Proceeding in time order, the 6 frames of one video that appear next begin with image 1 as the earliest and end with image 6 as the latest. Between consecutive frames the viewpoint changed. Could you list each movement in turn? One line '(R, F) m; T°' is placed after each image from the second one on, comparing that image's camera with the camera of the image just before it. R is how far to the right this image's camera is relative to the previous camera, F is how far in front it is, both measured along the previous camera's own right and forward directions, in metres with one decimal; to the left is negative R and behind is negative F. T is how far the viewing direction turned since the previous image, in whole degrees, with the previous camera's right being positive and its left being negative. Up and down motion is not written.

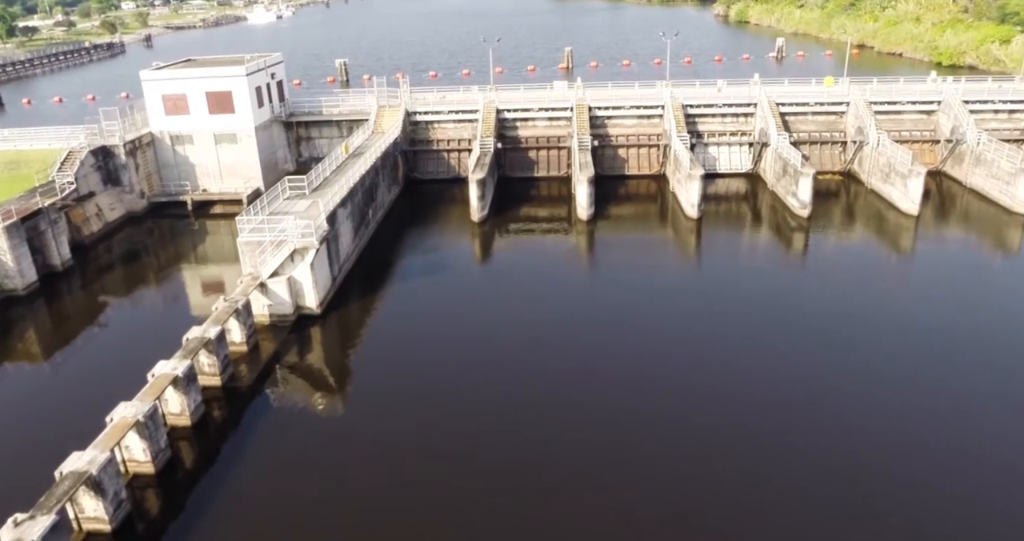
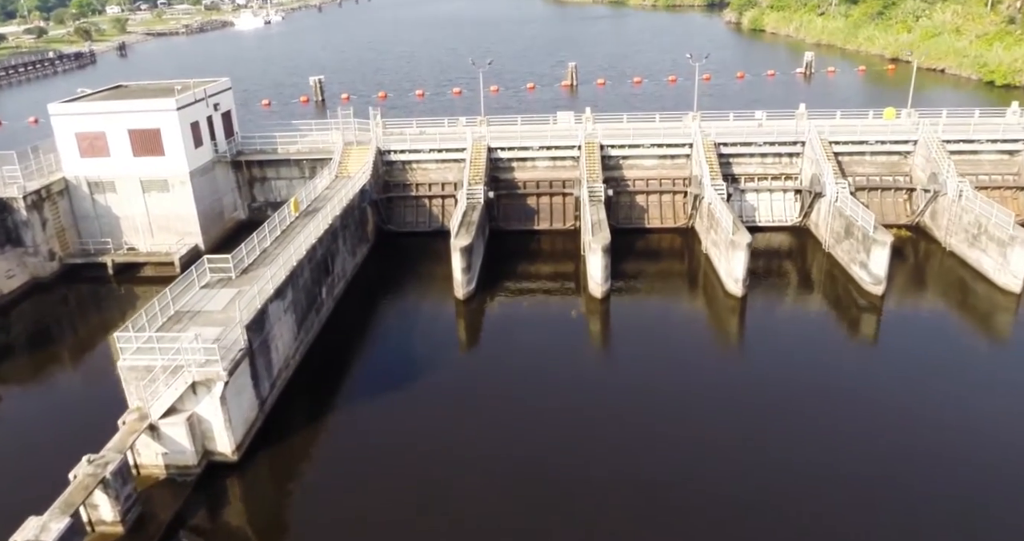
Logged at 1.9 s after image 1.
(+0.2, +8.3) m; 0°
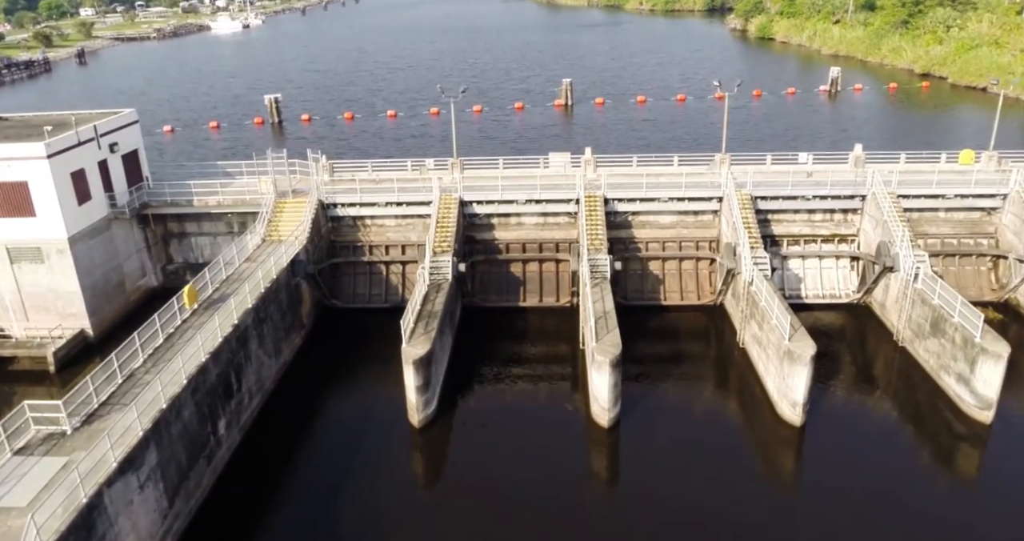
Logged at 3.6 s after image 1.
(+0.5, +8.3) m; +1°
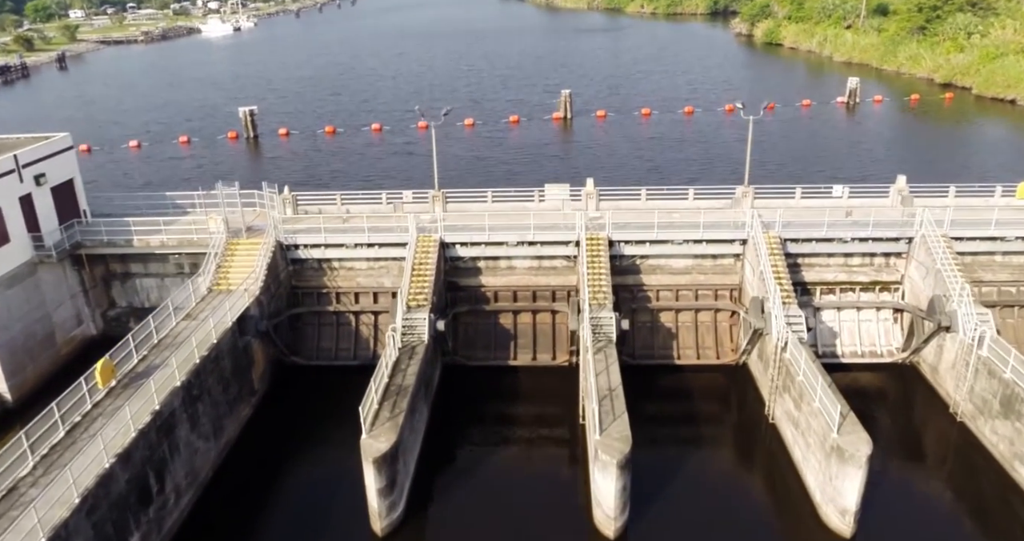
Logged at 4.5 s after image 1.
(+0.3, +4.2) m; 0°
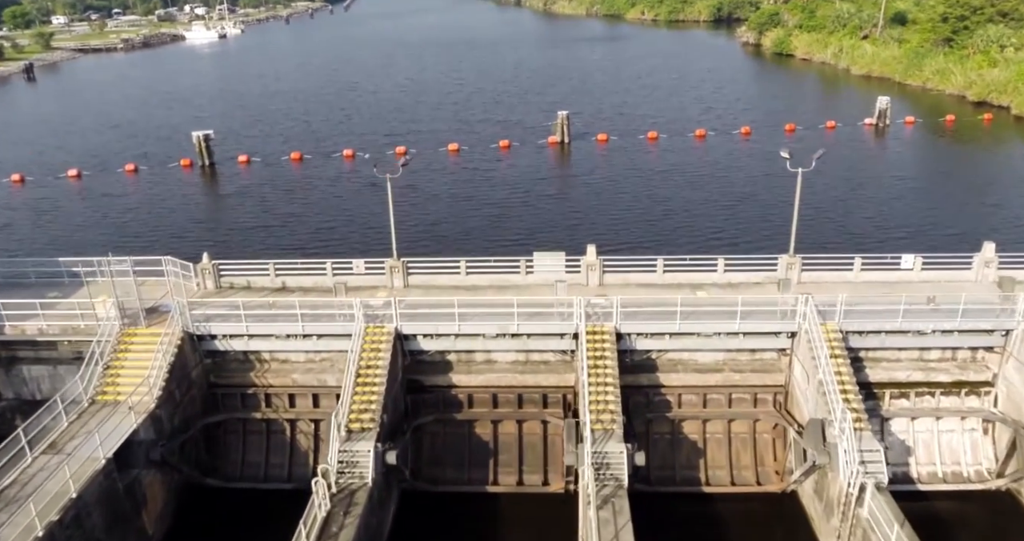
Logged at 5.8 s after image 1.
(+0.5, +5.9) m; 0°
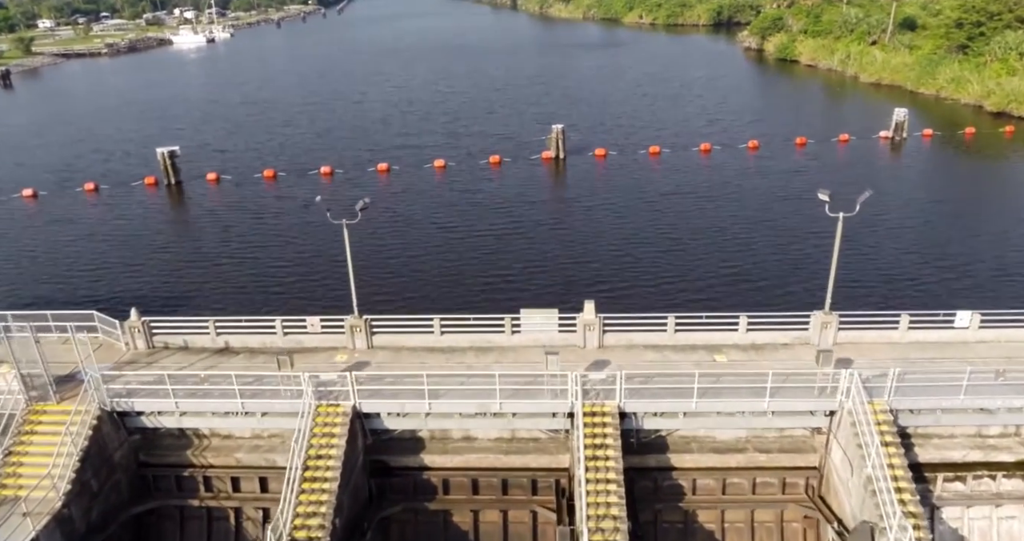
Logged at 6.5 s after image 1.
(+0.3, +3.3) m; 0°
